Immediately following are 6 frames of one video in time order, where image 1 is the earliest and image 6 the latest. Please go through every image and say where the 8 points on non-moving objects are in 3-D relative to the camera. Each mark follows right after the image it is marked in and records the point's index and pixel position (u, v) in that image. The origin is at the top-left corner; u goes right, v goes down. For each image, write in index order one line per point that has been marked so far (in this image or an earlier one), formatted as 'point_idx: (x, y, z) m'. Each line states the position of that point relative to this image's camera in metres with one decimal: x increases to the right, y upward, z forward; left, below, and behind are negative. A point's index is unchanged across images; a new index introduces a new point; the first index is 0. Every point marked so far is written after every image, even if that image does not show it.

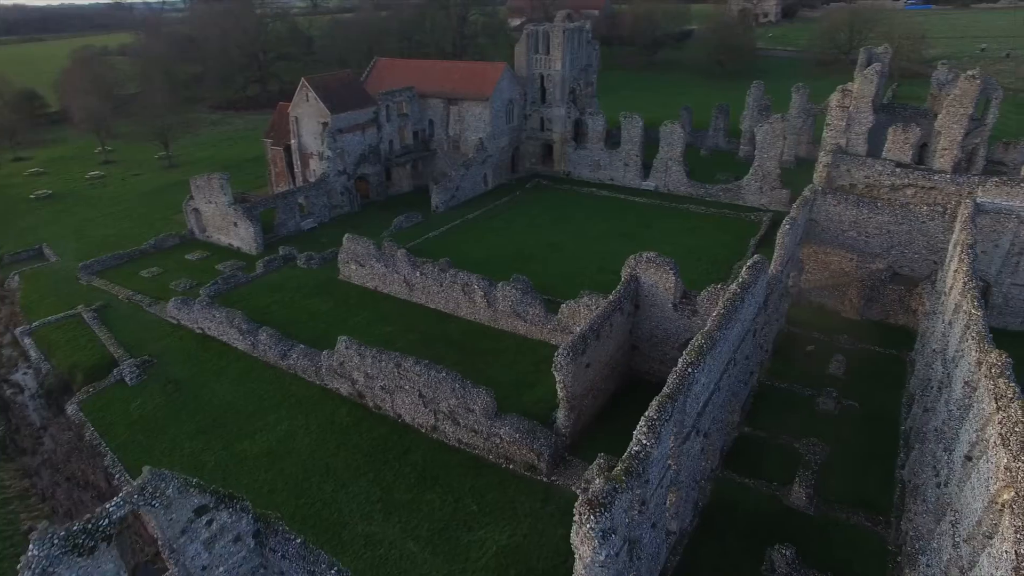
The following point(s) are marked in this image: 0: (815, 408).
0: (+8.3, -3.3, +17.9) m
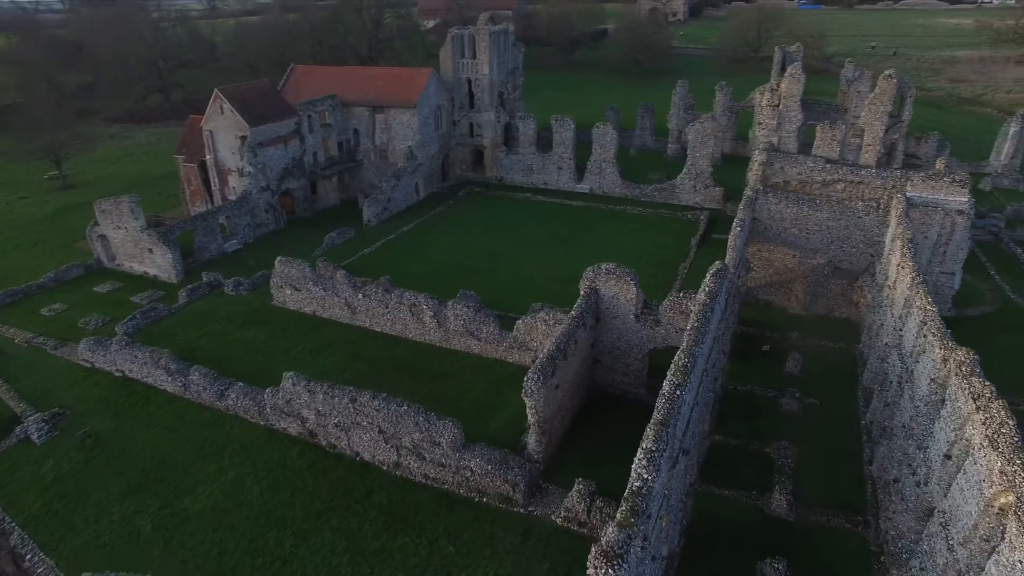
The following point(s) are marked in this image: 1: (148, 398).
0: (+7.4, -3.4, +18.0) m
1: (-10.7, -3.2, +19.1) m
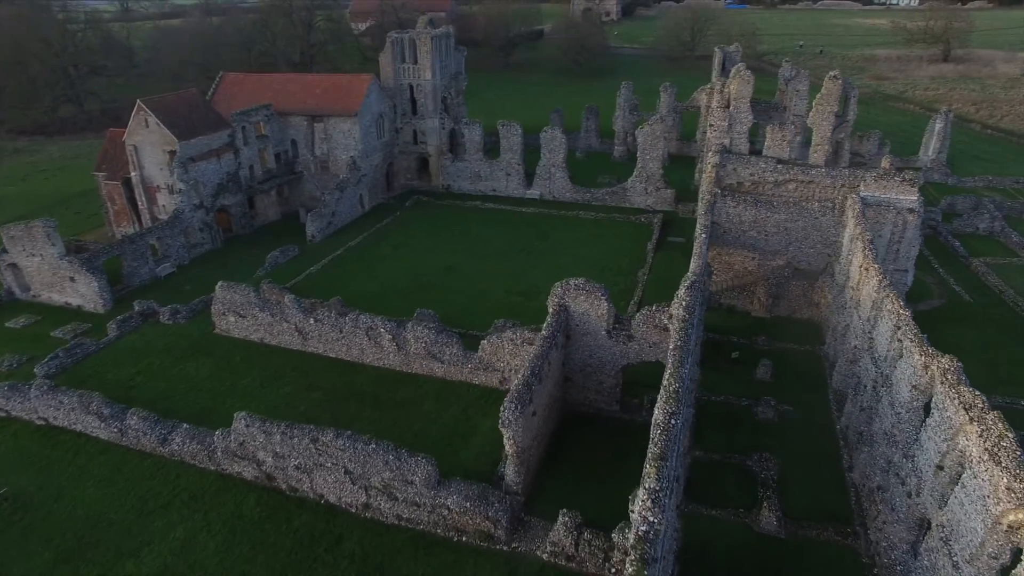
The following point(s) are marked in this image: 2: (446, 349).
0: (+6.6, -3.6, +17.7) m
1: (-11.4, -4.2, +17.3) m
2: (-1.9, -1.8, +19.1) m
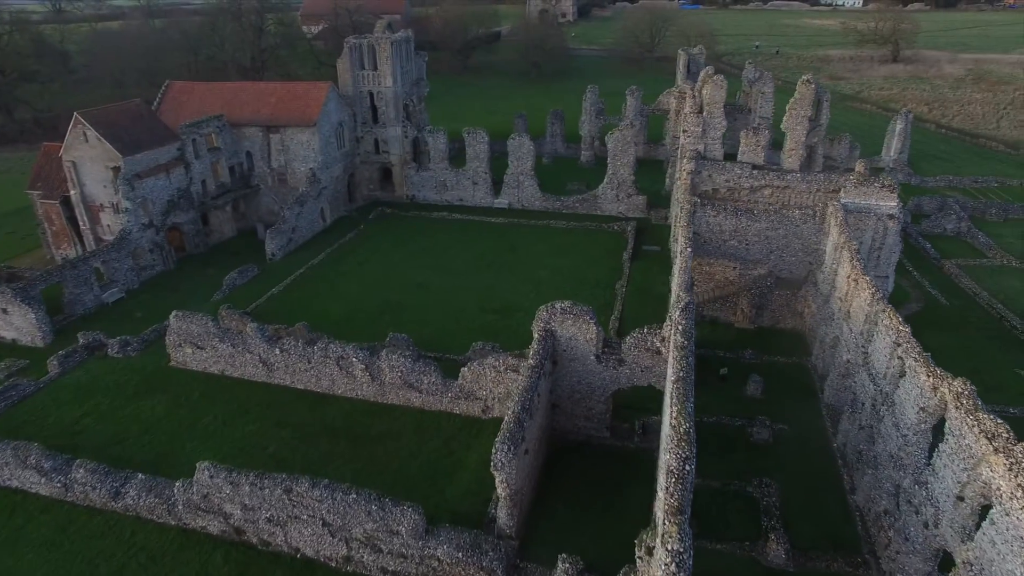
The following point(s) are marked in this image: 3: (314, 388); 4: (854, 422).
0: (+6.2, -4.0, +17.1) m
1: (-11.7, -5.2, +15.5) m
2: (-2.4, -2.4, +17.9) m
3: (-5.7, -2.9, +19.0) m
4: (+8.6, -3.4, +16.4) m
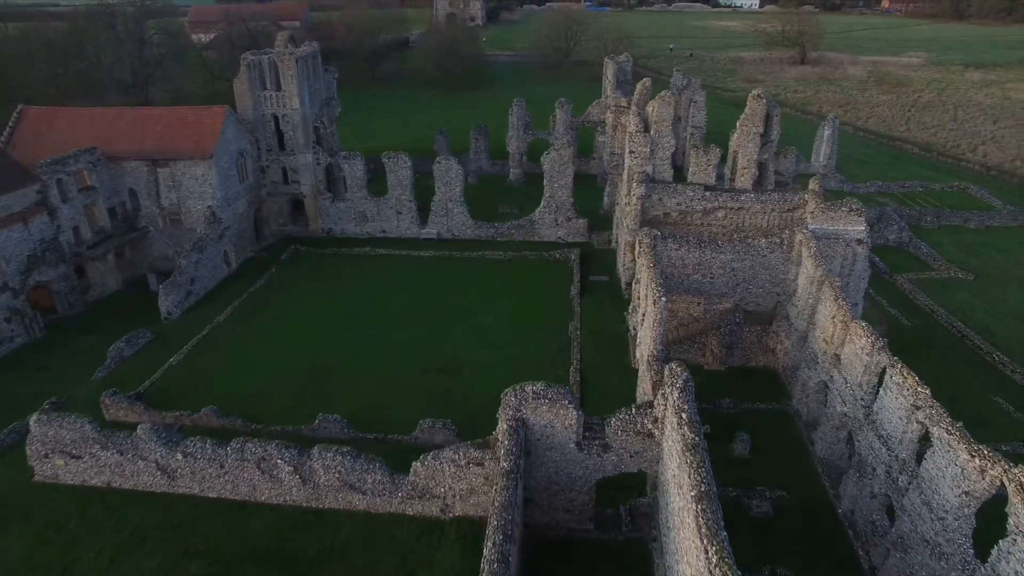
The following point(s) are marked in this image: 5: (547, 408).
0: (+5.5, -5.3, +15.1) m
1: (-12.0, -7.5, +11.2) m
2: (-3.2, -4.2, +14.7) m
3: (-6.7, -4.9, +15.5) m
4: (+7.9, -4.5, +14.7) m
5: (+0.7, -2.4, +13.3) m
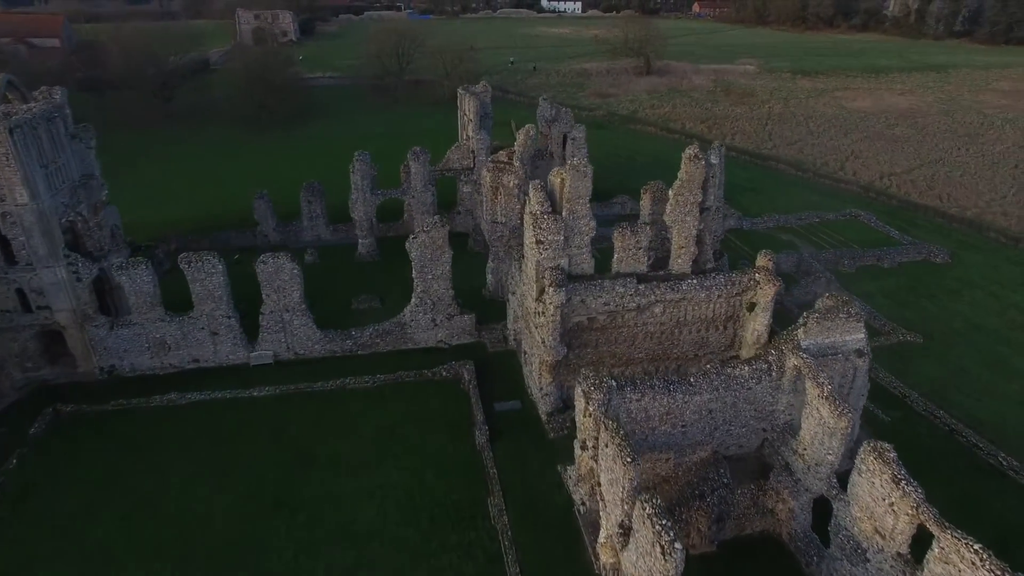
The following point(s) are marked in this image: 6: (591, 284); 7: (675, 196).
0: (+5.1, -8.7, +9.3) m
1: (-10.6, -12.8, +1.5) m
2: (-3.4, -8.7, +6.9) m
3: (-6.8, -9.7, +6.8) m
4: (+7.4, -7.7, +9.4) m
5: (+0.6, -6.4, +6.5) m
6: (+2.2, +0.1, +18.1) m
7: (+4.6, +2.5, +18.3) m
